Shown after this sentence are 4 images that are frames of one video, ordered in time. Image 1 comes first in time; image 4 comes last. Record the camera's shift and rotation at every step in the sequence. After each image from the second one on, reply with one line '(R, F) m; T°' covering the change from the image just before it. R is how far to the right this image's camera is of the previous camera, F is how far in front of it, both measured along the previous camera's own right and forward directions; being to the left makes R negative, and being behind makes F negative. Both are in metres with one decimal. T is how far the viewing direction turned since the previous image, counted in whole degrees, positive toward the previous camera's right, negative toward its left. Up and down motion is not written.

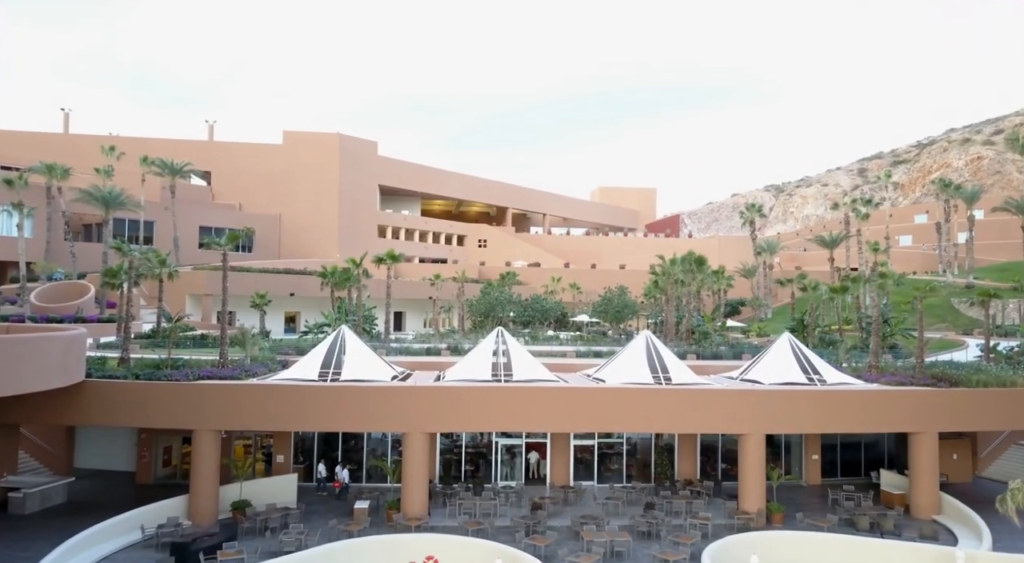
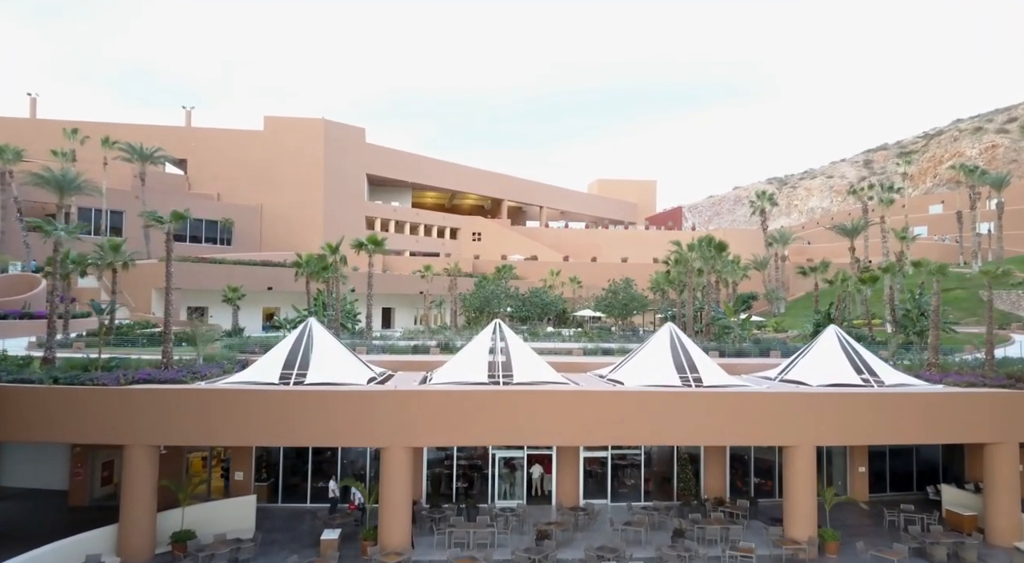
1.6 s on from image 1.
(-0.2, +3.7) m; 0°
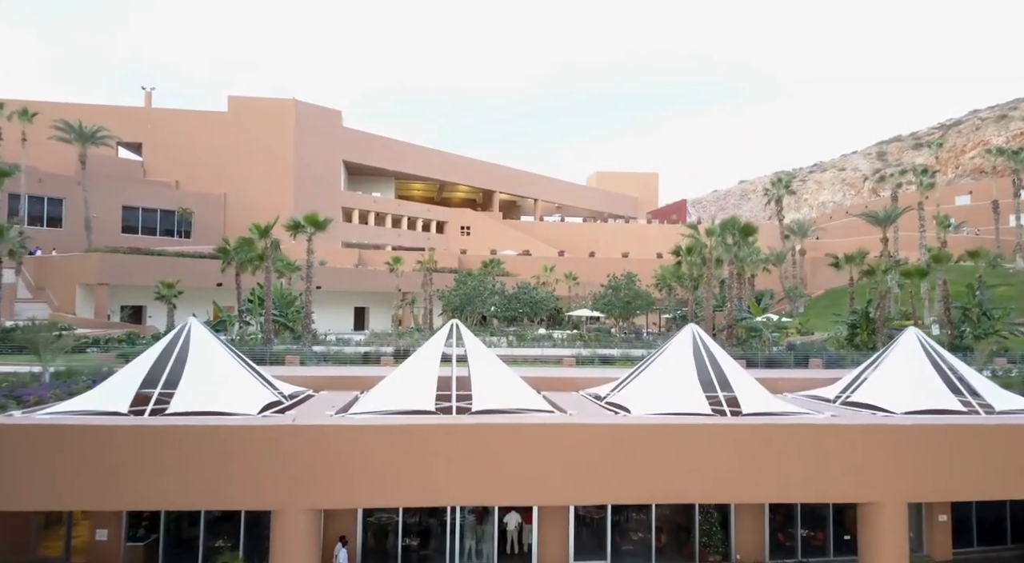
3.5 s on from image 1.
(+0.8, +5.7) m; 0°
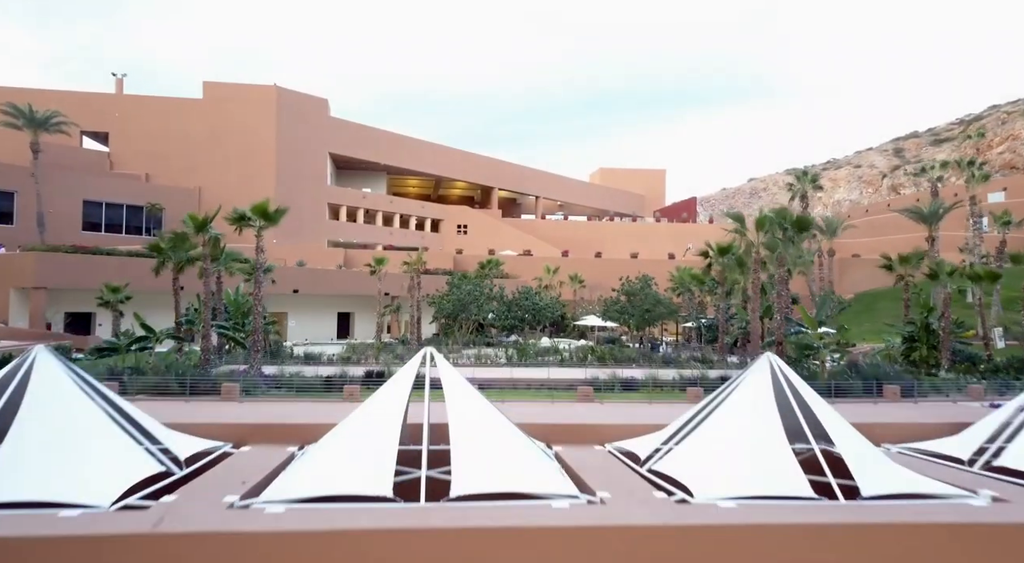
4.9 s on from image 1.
(0.0, +4.6) m; 0°
